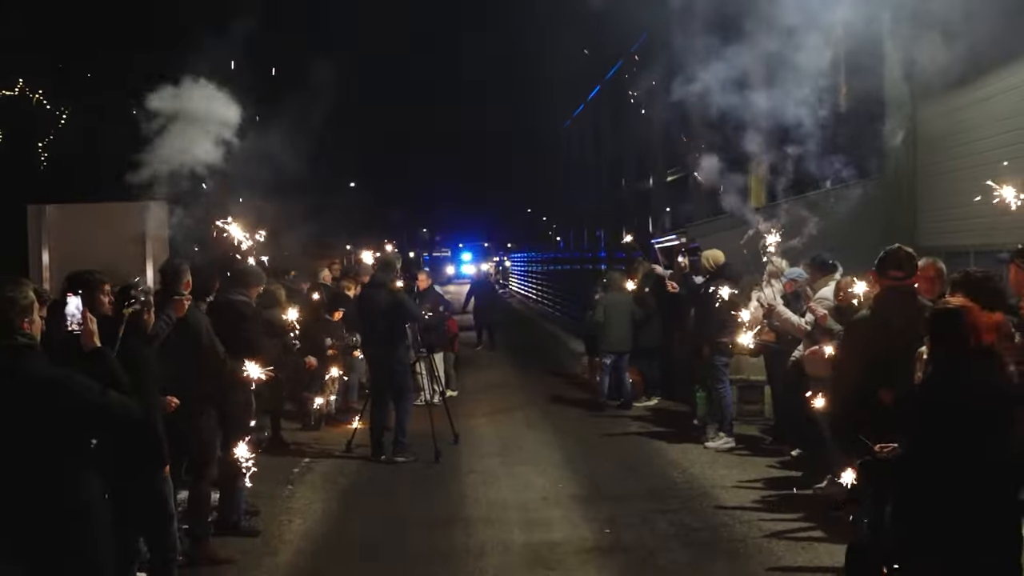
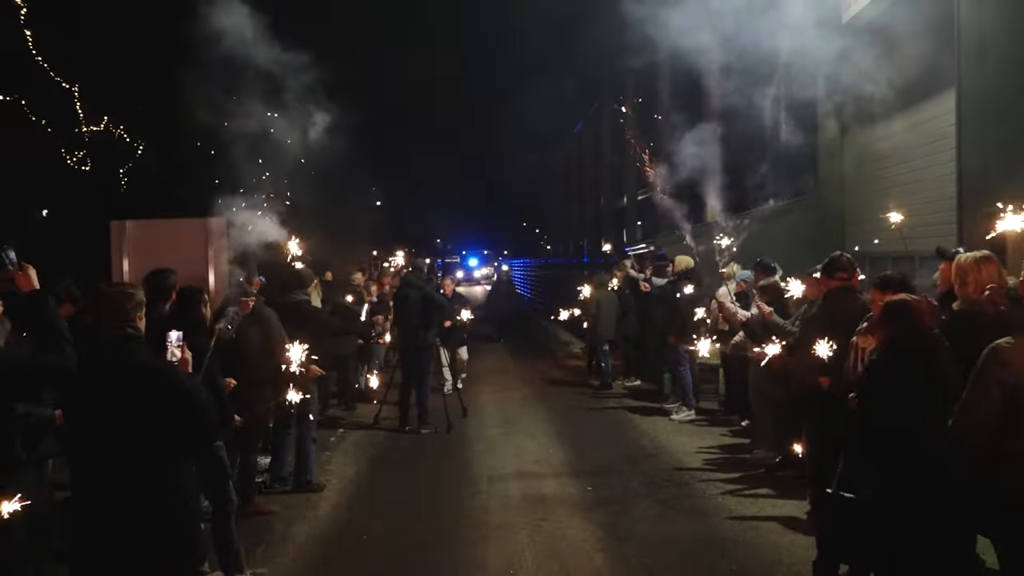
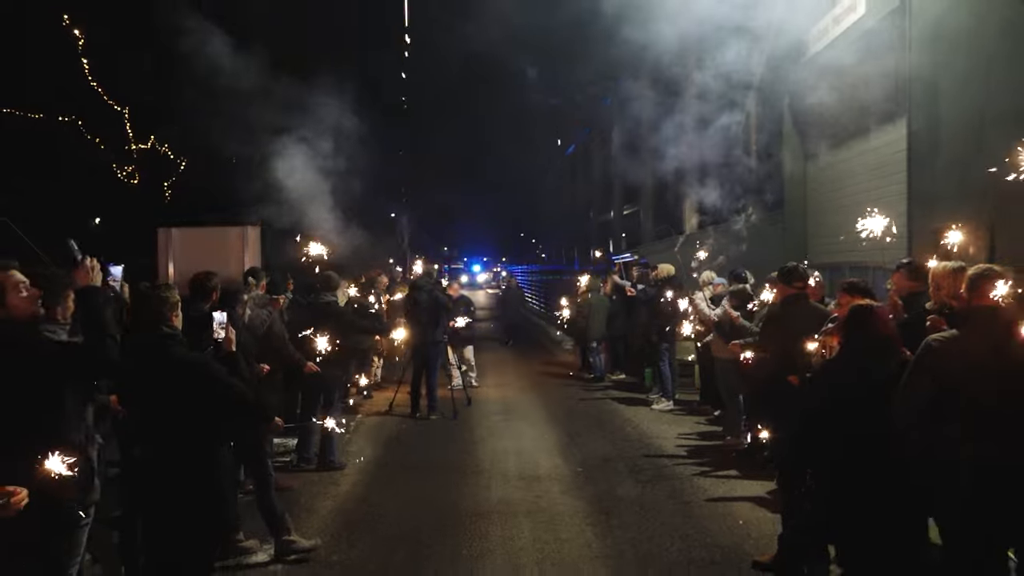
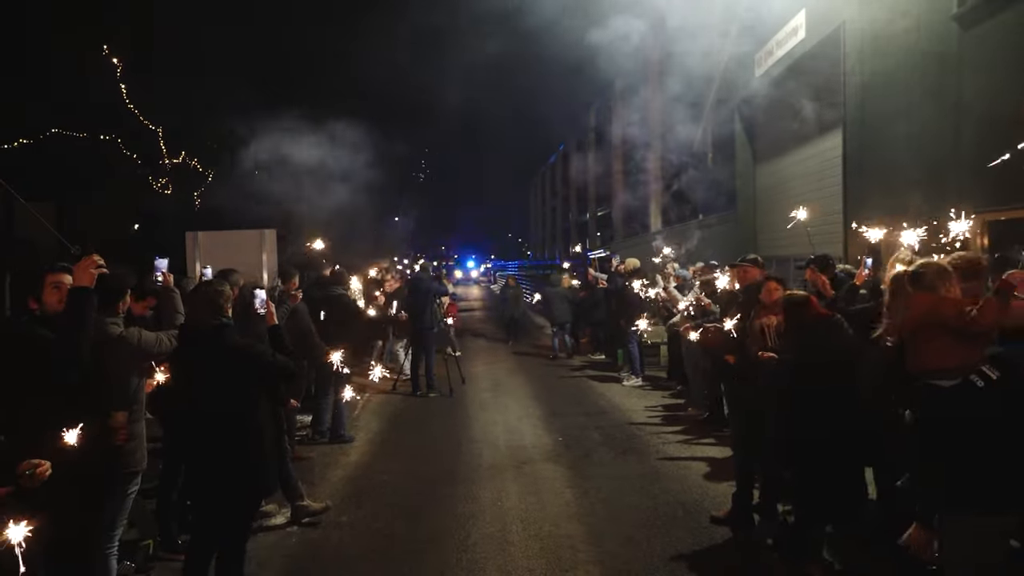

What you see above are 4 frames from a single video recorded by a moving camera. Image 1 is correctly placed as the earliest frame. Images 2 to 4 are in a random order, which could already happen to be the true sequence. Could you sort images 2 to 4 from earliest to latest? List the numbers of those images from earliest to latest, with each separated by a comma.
2, 3, 4
